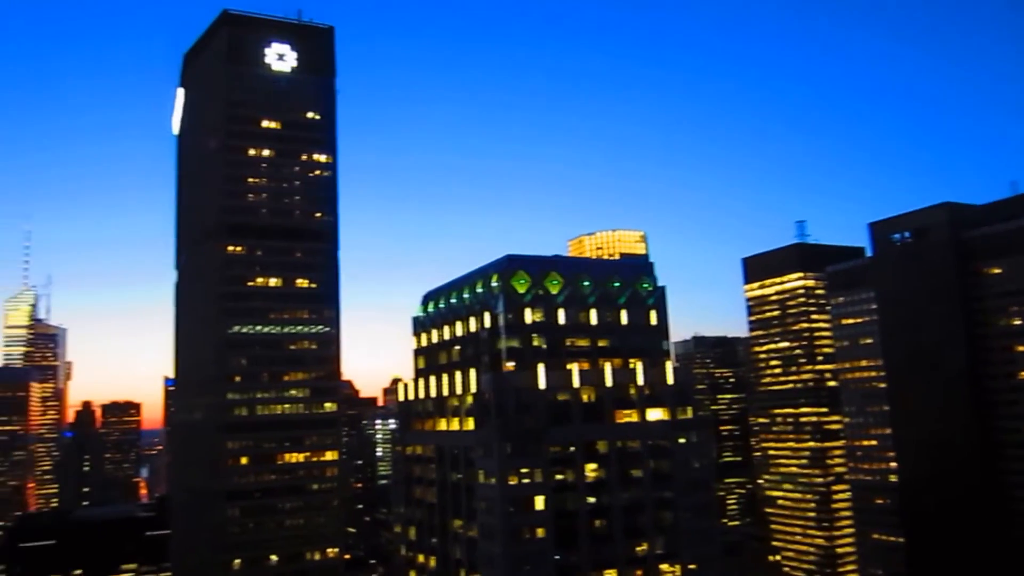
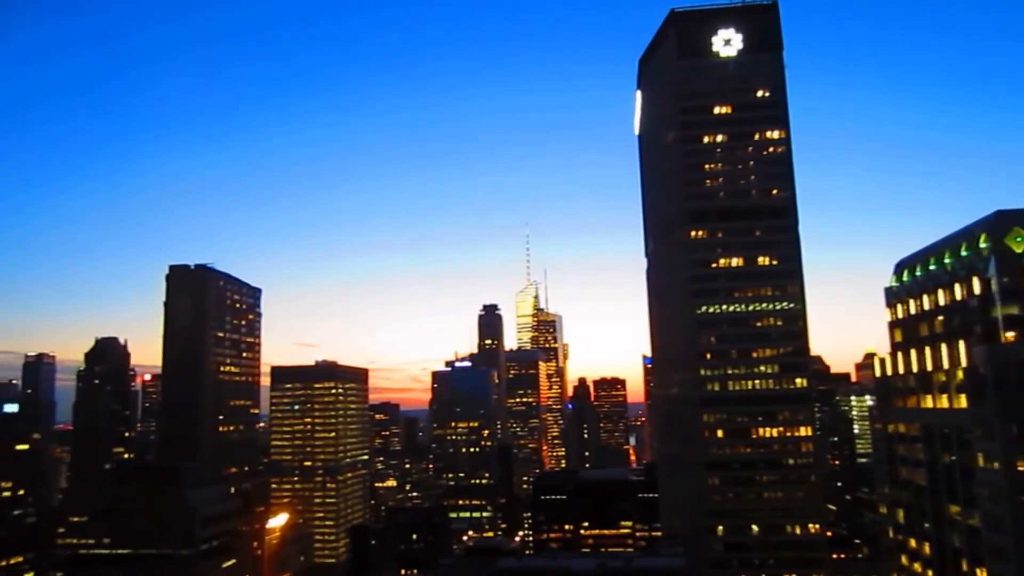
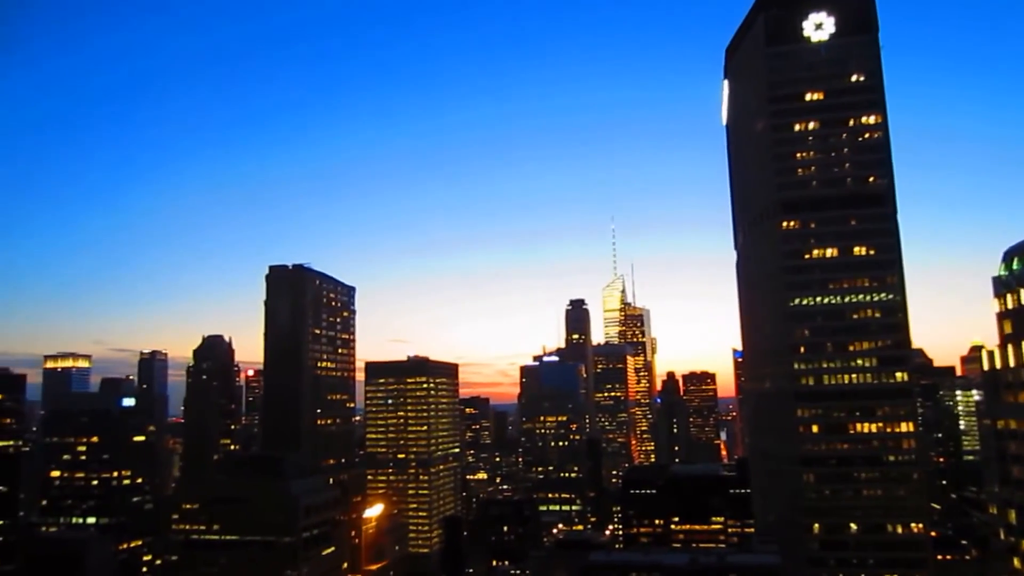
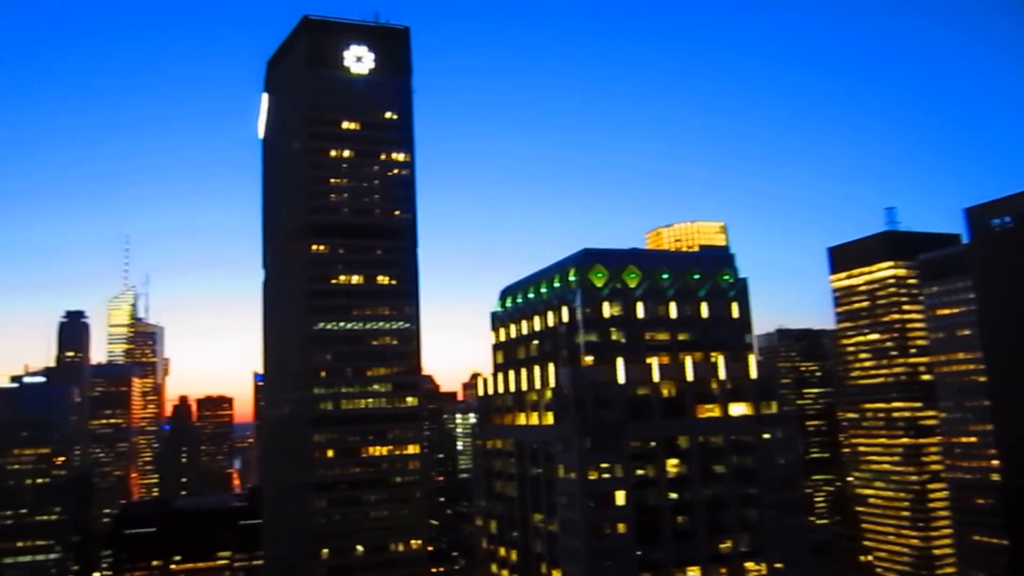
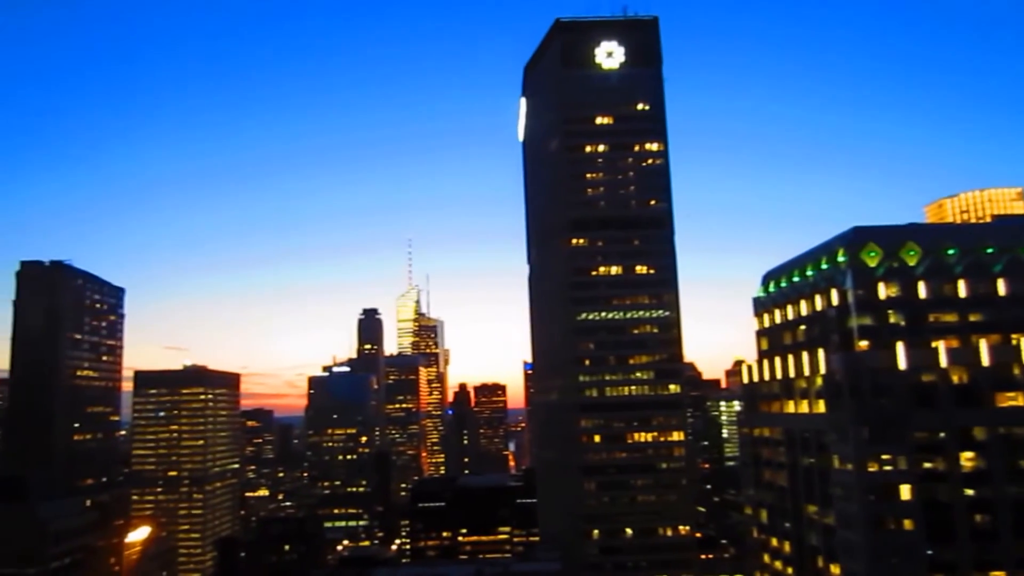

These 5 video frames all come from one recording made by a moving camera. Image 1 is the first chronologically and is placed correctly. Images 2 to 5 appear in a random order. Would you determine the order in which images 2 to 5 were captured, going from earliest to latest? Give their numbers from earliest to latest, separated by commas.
4, 5, 2, 3
